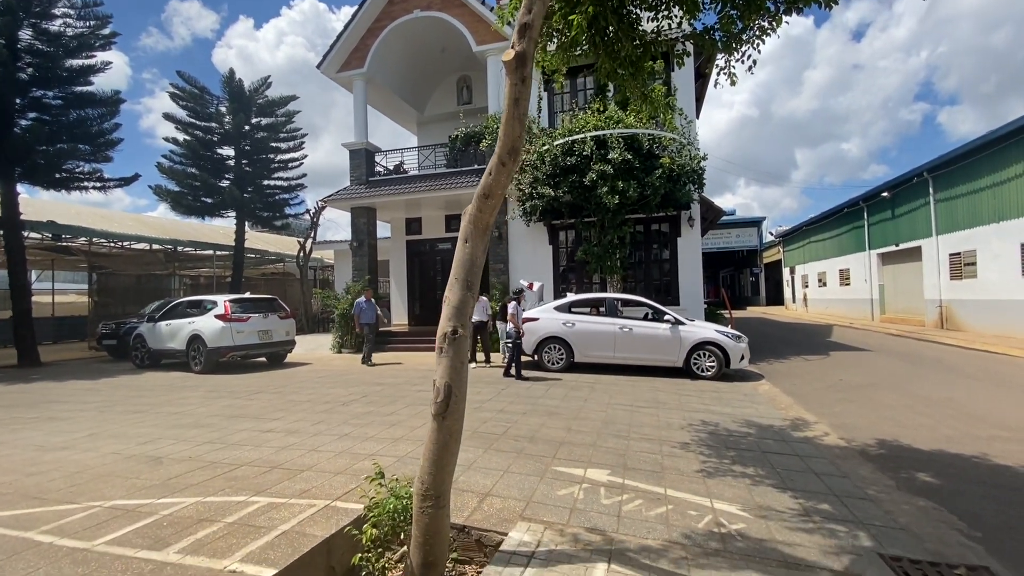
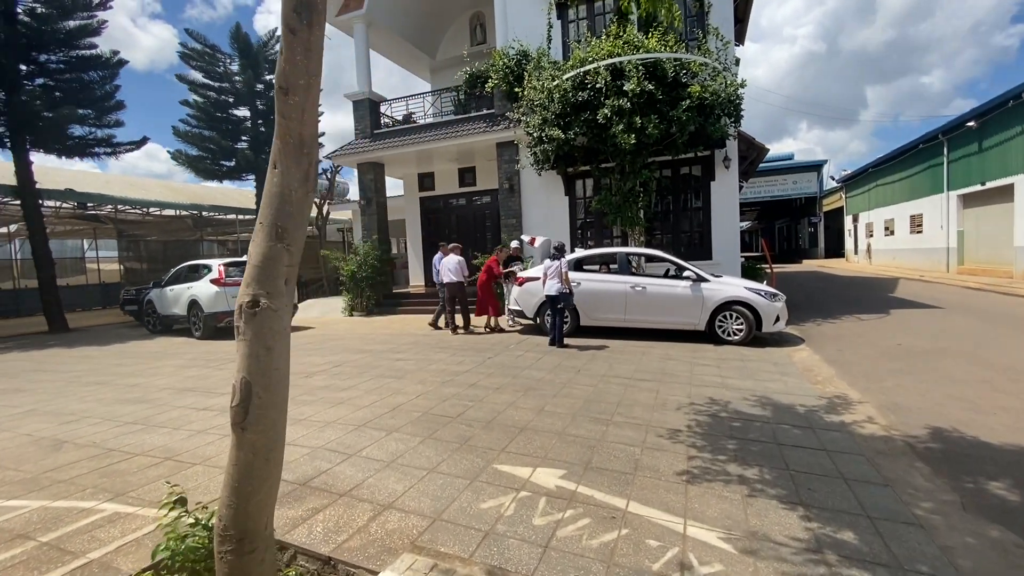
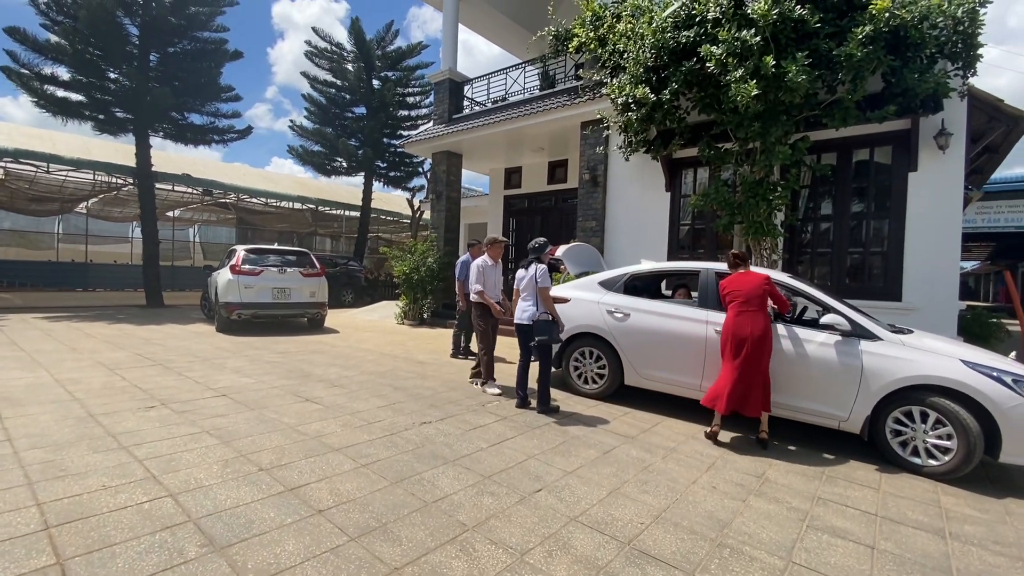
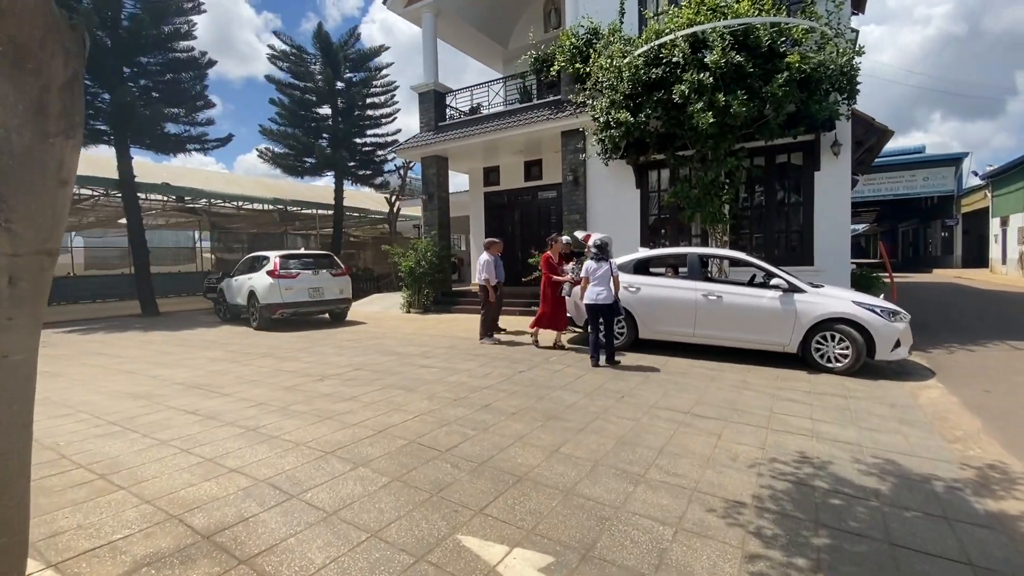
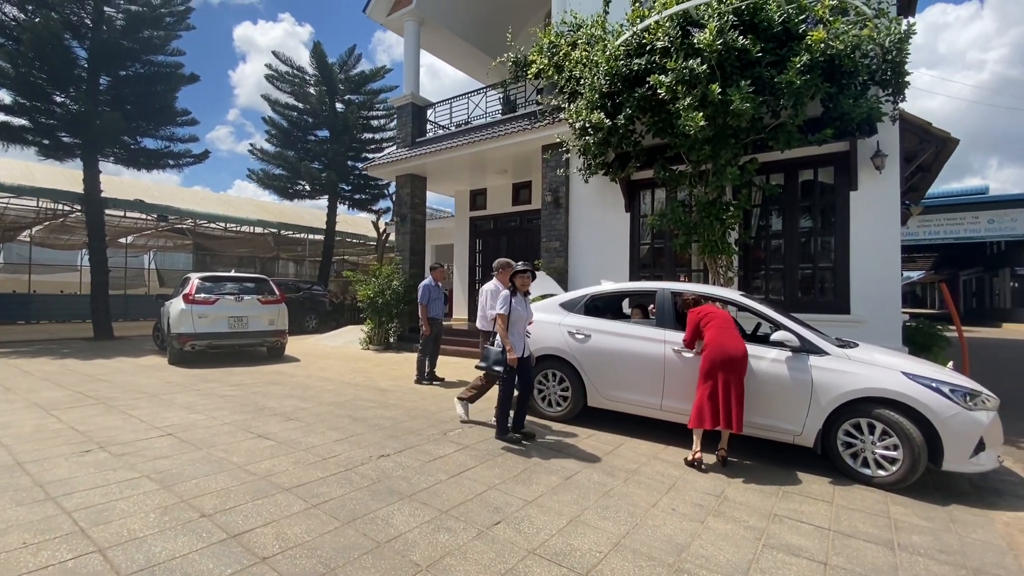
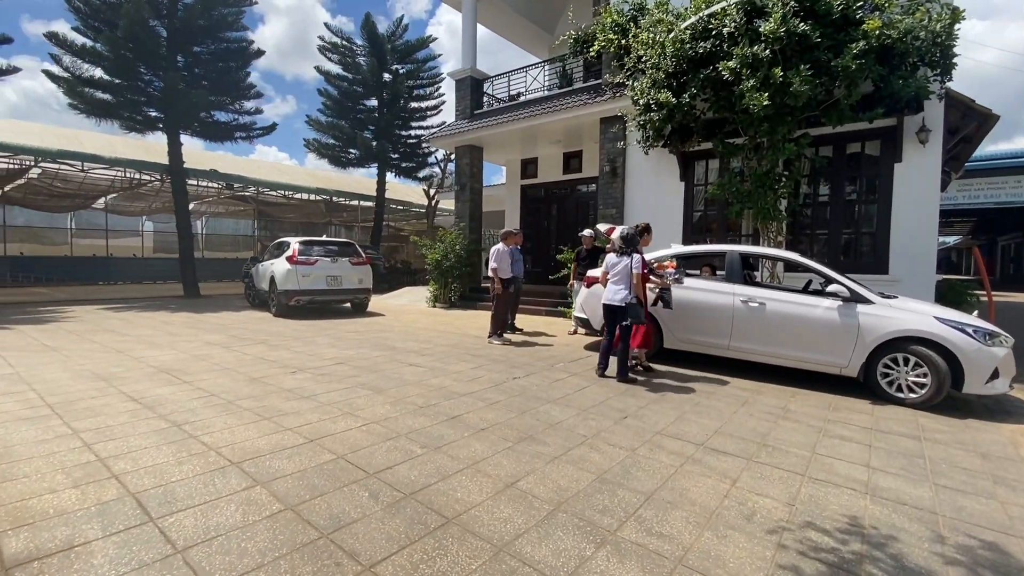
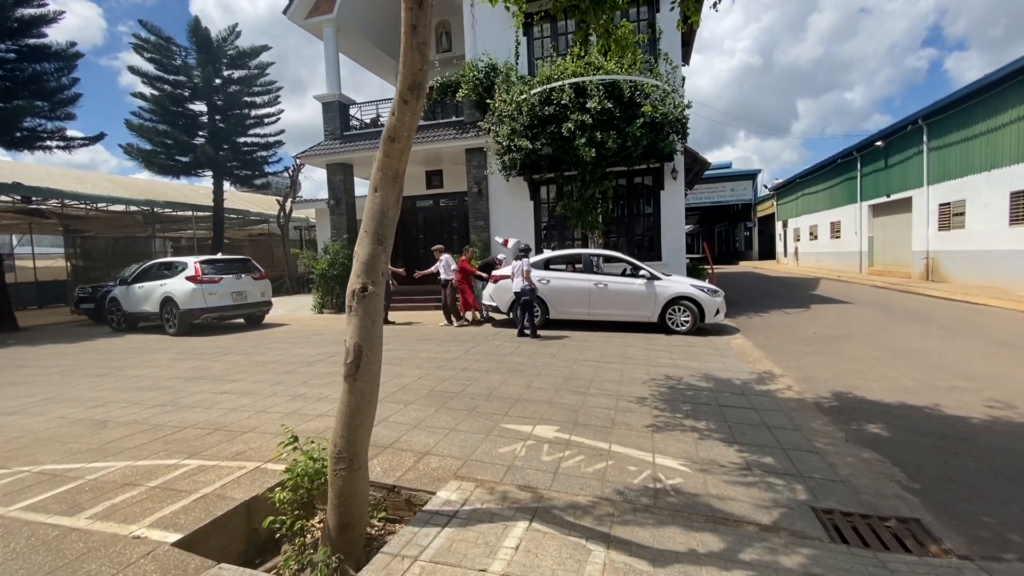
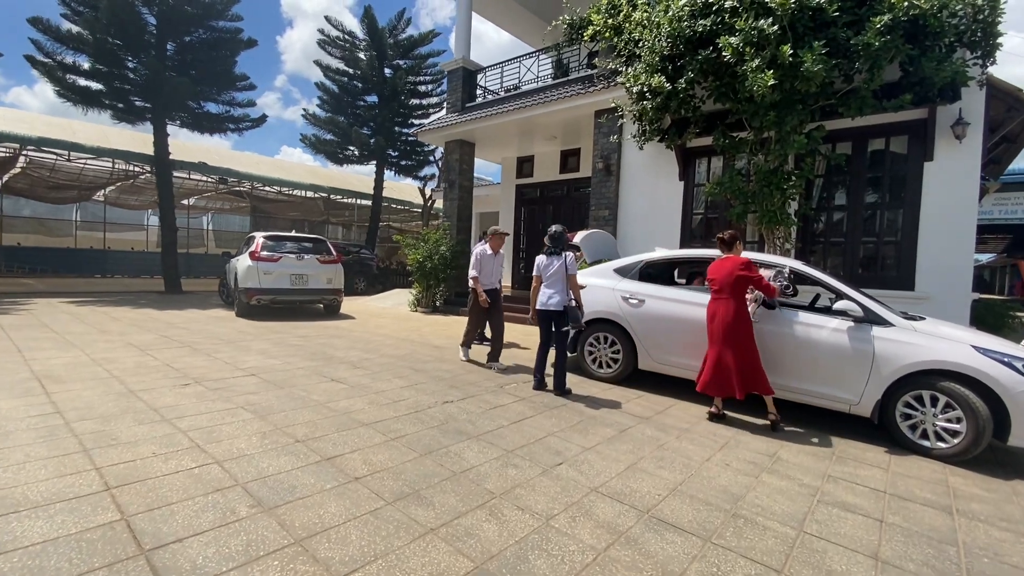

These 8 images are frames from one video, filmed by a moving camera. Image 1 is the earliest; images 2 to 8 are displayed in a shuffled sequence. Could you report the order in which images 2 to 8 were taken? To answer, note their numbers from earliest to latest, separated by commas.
7, 2, 4, 6, 8, 3, 5
